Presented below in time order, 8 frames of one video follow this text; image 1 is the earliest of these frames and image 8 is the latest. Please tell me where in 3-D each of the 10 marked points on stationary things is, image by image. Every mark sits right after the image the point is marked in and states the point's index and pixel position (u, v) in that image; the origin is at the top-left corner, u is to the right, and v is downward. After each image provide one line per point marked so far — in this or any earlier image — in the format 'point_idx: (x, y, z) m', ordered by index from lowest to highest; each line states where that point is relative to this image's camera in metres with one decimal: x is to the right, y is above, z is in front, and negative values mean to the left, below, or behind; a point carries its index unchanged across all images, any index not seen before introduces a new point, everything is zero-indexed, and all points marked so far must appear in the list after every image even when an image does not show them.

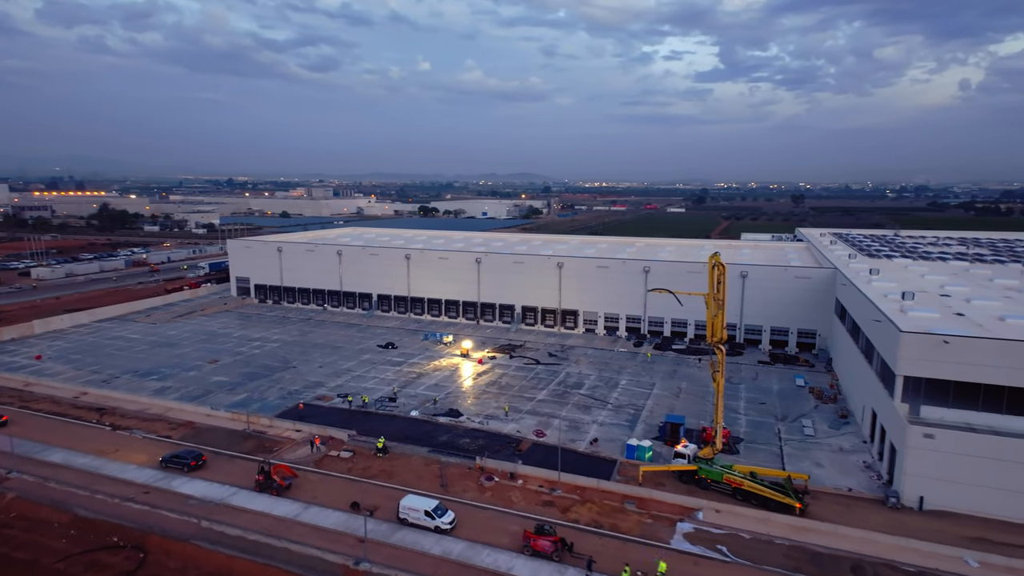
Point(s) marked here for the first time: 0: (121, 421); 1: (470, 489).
0: (-11.2, -3.9, +16.8) m
1: (-0.9, -4.5, +13.0) m
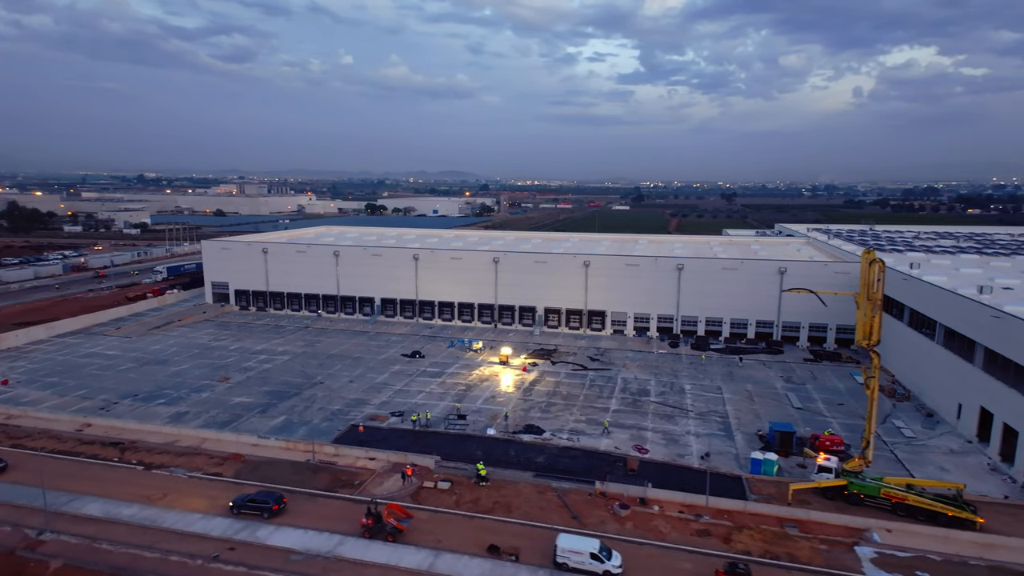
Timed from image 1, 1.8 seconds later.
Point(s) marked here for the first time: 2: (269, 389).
0: (-8.7, -4.2, +14.2) m
1: (+1.9, -4.6, +11.6) m
2: (-8.1, -3.4, +19.7) m
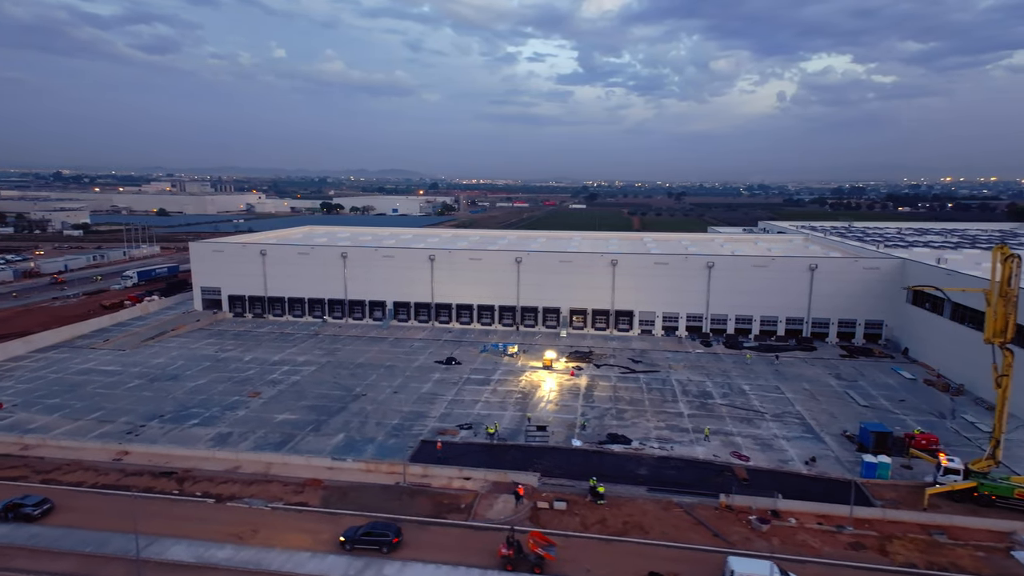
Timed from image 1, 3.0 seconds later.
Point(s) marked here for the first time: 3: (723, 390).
0: (-6.3, -4.3, +12.6) m
1: (+4.5, -4.7, +10.9) m
2: (-6.2, -3.6, +18.1) m
3: (+7.0, -3.4, +19.1) m
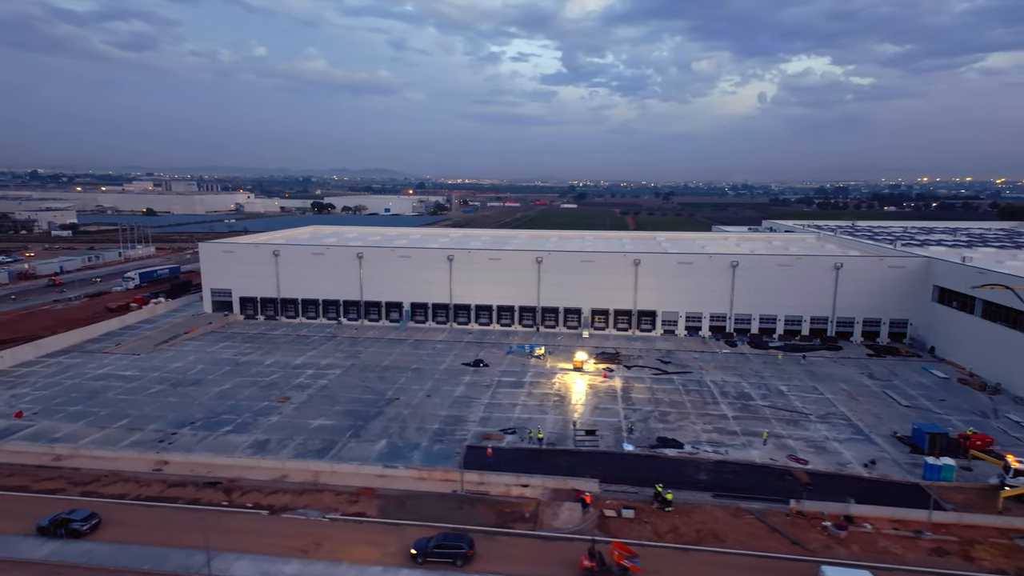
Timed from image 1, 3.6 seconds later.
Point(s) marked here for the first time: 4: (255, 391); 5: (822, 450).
0: (-5.0, -4.4, +12.1) m
1: (+5.9, -4.7, +10.6) m
2: (-5.0, -3.6, +17.6) m
3: (+8.1, -3.4, +18.9) m
4: (-8.4, -3.4, +19.1) m
5: (+7.7, -4.0, +14.5) m
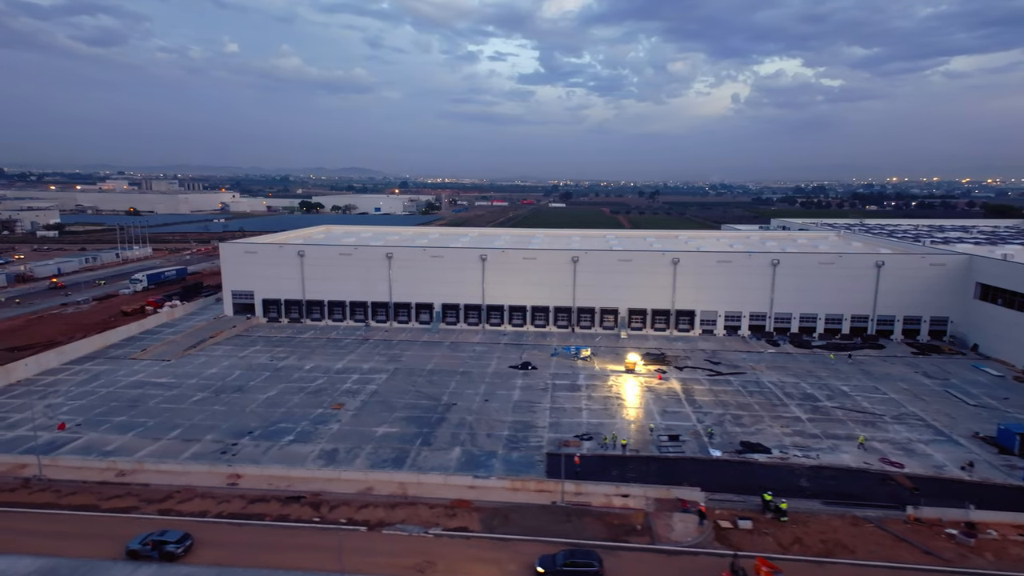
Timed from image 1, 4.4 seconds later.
0: (-2.9, -4.5, +11.4) m
1: (+8.0, -4.7, +10.3) m
2: (-3.1, -3.7, +17.0) m
3: (+10.0, -3.3, +18.6) m
4: (-6.5, -3.4, +18.3) m
5: (+9.8, -4.0, +14.2) m
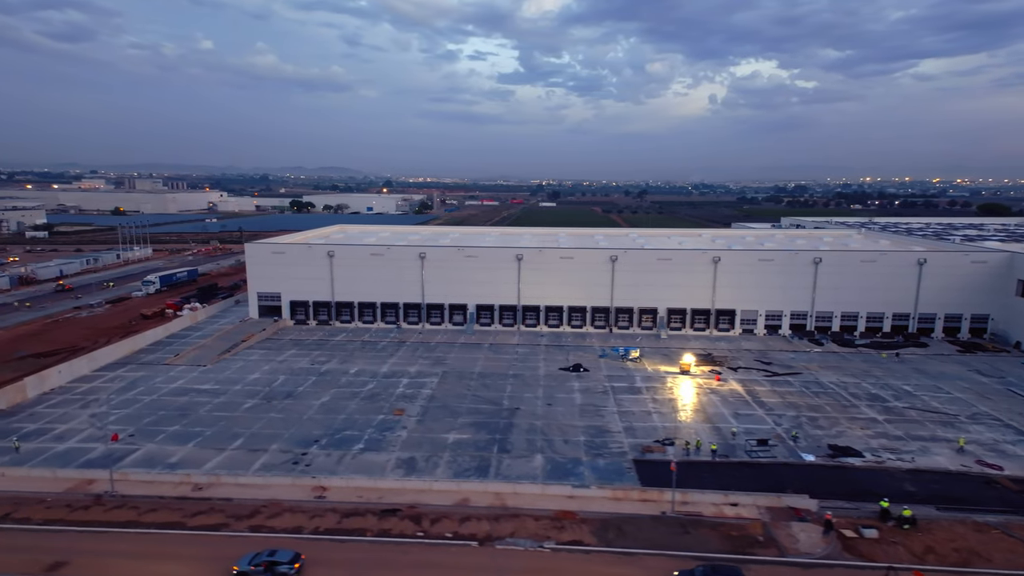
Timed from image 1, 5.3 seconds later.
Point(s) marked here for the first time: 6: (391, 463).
0: (-0.8, -4.5, +10.8) m
1: (+10.1, -4.7, +10.0) m
2: (-1.2, -3.7, +16.4) m
3: (+11.9, -3.3, +18.4) m
4: (-4.6, -3.5, +17.6) m
5: (+11.8, -4.0, +14.0) m
6: (-2.9, -4.2, +13.8) m
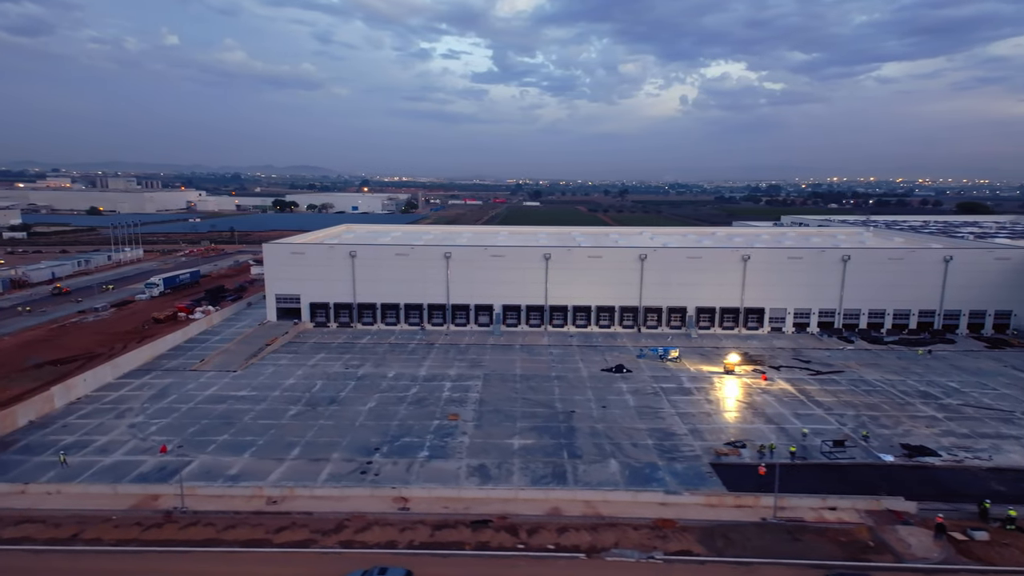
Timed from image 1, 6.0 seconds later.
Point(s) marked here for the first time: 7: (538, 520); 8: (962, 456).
0: (+1.0, -4.5, +10.4) m
1: (+12.0, -4.6, +10.0) m
2: (+0.5, -3.7, +15.9) m
3: (+13.5, -3.2, +18.4) m
4: (-3.0, -3.5, +17.0) m
5: (+13.5, -3.9, +14.0) m
6: (-1.2, -4.2, +13.3) m
7: (+0.5, -4.4, +11.0) m
8: (+10.5, -4.0, +13.7) m
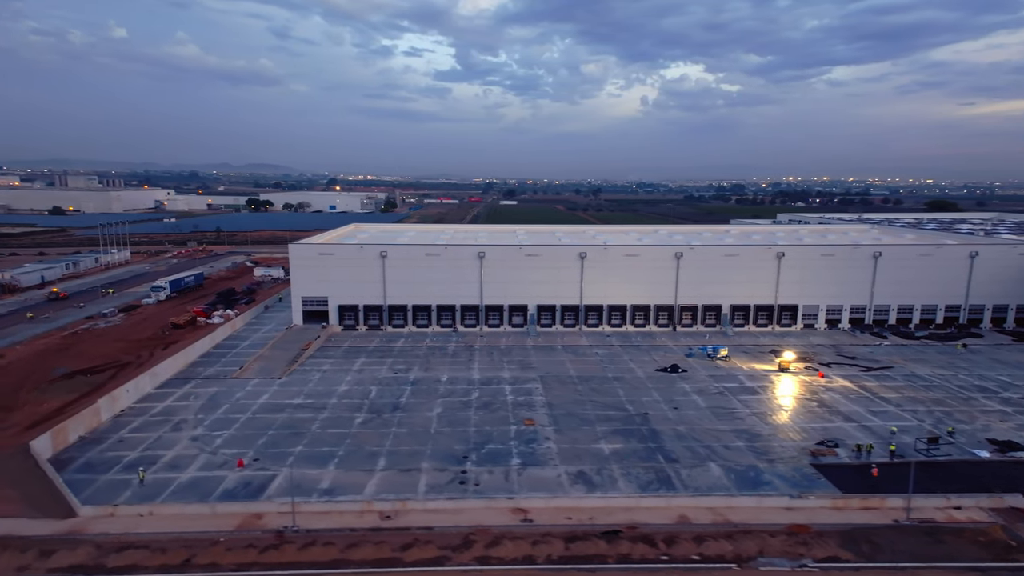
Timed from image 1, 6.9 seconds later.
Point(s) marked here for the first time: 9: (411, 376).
0: (+3.5, -4.5, +10.1) m
1: (+14.4, -4.5, +10.2) m
2: (+2.6, -3.7, +15.6) m
3: (+15.5, -3.1, +18.7) m
4: (-0.9, -3.6, +16.5) m
5: (+15.7, -3.8, +14.3) m
6: (+1.1, -4.2, +12.8) m
7: (+2.9, -4.4, +10.7) m
8: (+12.8, -3.9, +13.9) m
9: (-3.5, -3.0, +19.9) m
